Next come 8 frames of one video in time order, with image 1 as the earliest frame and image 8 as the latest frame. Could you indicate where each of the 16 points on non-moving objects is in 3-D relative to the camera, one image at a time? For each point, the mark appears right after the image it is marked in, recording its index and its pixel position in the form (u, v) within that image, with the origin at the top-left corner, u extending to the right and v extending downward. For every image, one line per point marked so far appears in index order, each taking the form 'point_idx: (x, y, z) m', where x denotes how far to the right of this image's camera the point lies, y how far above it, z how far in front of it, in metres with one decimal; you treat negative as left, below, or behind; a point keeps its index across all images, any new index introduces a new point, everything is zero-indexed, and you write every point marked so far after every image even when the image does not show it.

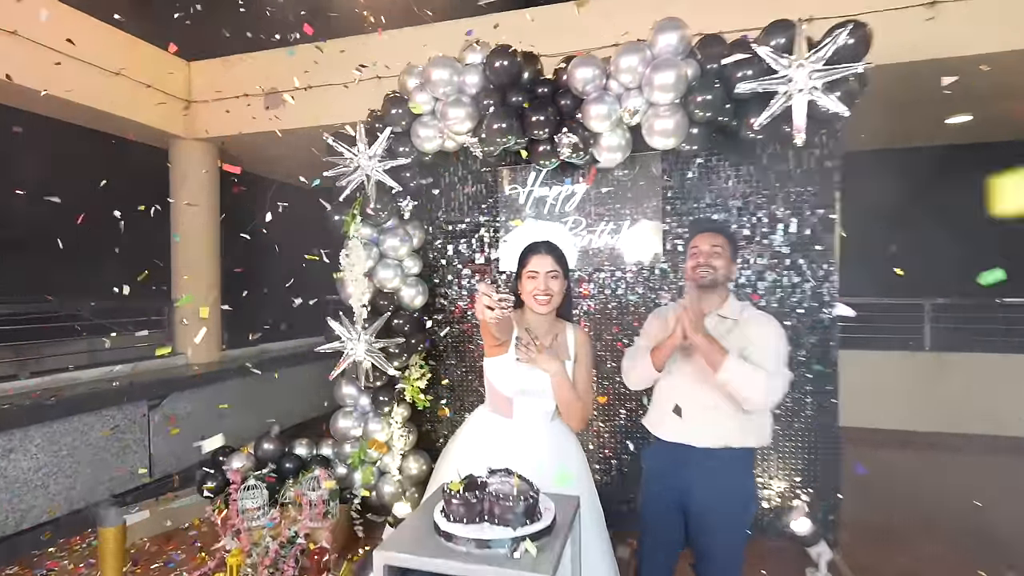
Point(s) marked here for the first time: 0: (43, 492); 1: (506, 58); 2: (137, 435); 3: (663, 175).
0: (-2.7, -1.2, +3.0) m
1: (0.0, +1.1, +2.5) m
2: (-2.6, -1.0, +3.5) m
3: (+0.8, +0.6, +2.7) m
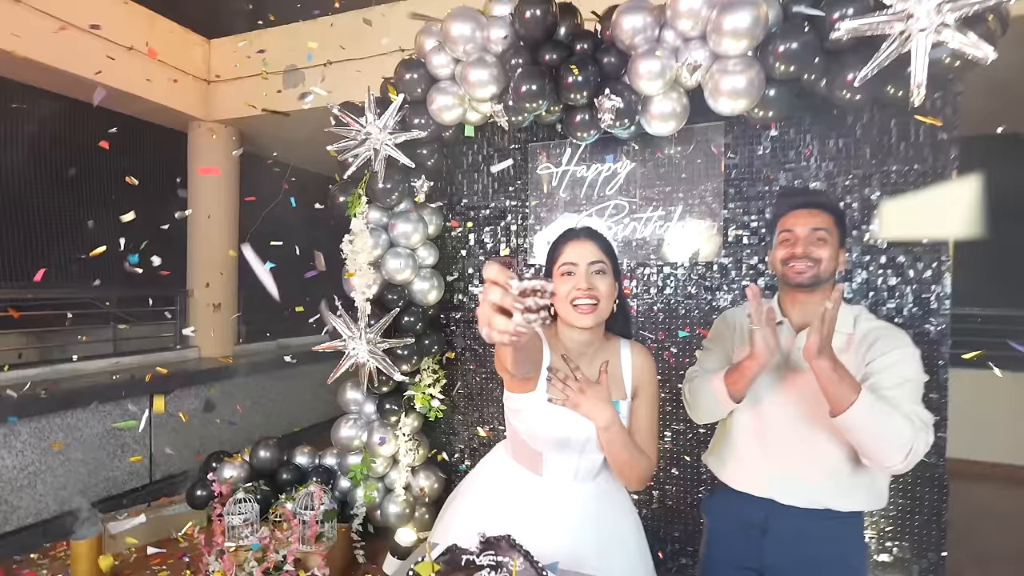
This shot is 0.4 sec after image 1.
0: (-2.6, -1.1, +2.8) m
1: (+0.1, +1.1, +2.1) m
2: (-2.4, -0.9, +3.3) m
3: (+0.9, +0.6, +2.3) m
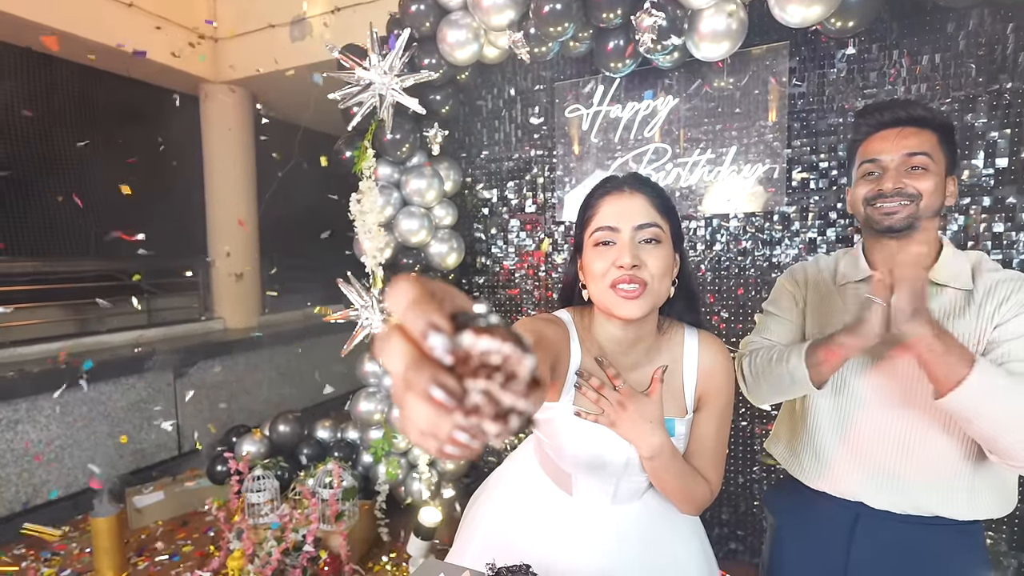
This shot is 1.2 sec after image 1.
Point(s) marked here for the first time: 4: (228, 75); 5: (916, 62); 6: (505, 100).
0: (-2.4, -1.0, +2.8) m
1: (+0.2, +1.3, +1.7) m
2: (-2.2, -0.7, +3.2) m
3: (+1.0, +0.8, +1.9) m
4: (-2.2, +1.6, +4.0) m
5: (+1.4, +0.8, +1.8) m
6: (0.0, +0.9, +2.4) m
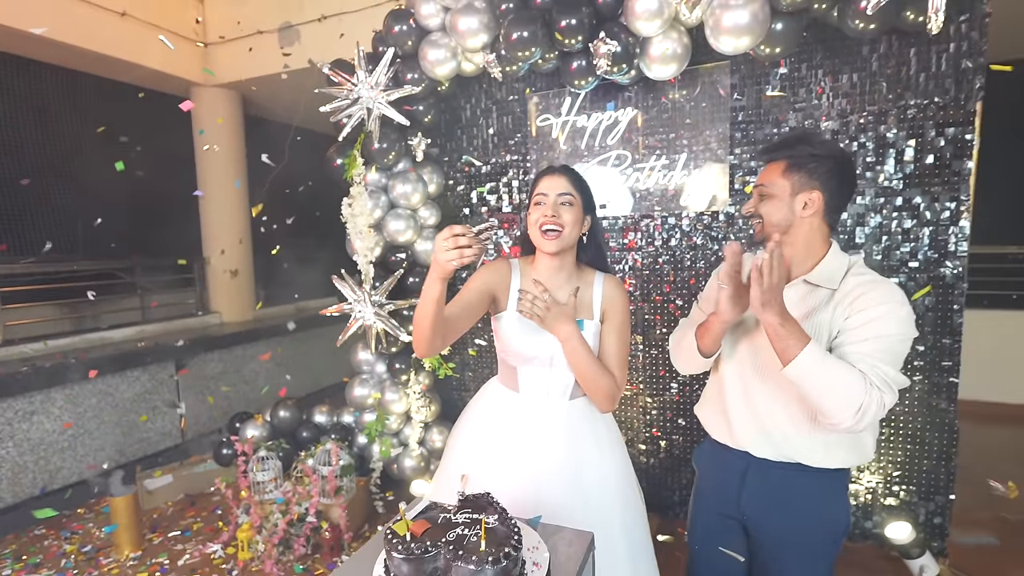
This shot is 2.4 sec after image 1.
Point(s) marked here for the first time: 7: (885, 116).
0: (-2.5, -1.0, +3.0) m
1: (+0.1, +1.3, +2.0) m
2: (-2.3, -0.7, +3.4) m
3: (+0.9, +0.8, +2.2) m
4: (-2.4, +1.7, +4.1) m
5: (+1.3, +0.8, +2.0) m
6: (-0.2, +0.9, +2.6) m
7: (+1.4, +0.7, +2.0) m
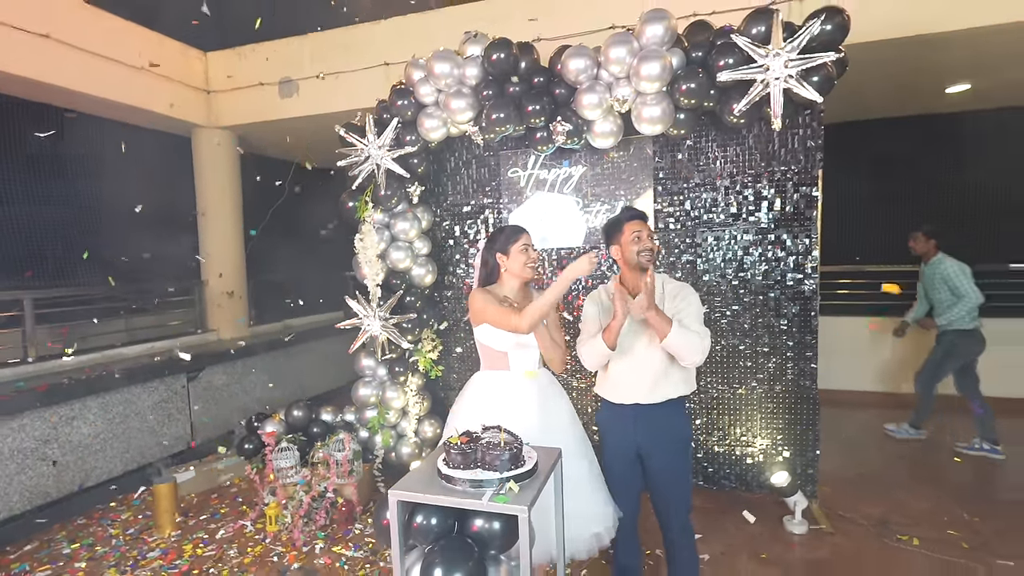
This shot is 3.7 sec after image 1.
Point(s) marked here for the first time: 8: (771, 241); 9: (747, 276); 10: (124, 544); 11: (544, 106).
0: (-2.7, -1.1, +3.4) m
1: (0.0, +1.2, +2.6) m
2: (-2.5, -0.9, +3.9) m
3: (+0.8, +0.7, +2.9) m
4: (-2.6, +1.5, +4.6) m
5: (+1.2, +0.7, +2.8) m
6: (-0.3, +0.8, +3.3) m
7: (+1.3, +0.6, +2.7) m
8: (+1.4, +0.3, +2.8) m
9: (+1.3, +0.1, +2.8) m
10: (-2.1, -1.4, +2.8) m
11: (+0.2, +0.9, +2.7) m
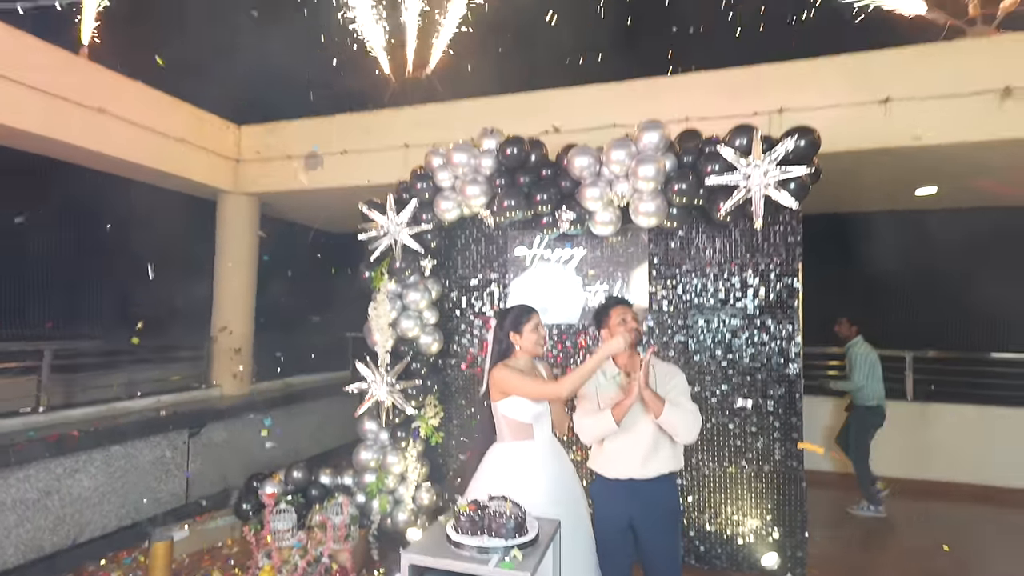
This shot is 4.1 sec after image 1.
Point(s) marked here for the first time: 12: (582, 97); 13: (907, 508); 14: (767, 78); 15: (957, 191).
0: (-2.7, -1.5, +3.4) m
1: (0.0, +0.8, +3.0) m
2: (-2.5, -1.3, +3.9) m
3: (+0.8, +0.3, +3.2) m
4: (-2.6, +0.9, +4.9) m
5: (+1.2, +0.3, +3.1) m
6: (-0.3, +0.3, +3.5) m
7: (+1.4, +0.1, +3.0) m
8: (+1.4, -0.2, +3.0) m
9: (+1.3, -0.4, +3.0) m
10: (-2.2, -1.7, +2.8) m
11: (+0.2, +0.5, +2.9) m
12: (+0.5, +1.4, +3.9) m
13: (+3.2, -1.8, +4.1) m
14: (+1.7, +1.4, +3.5) m
15: (+3.7, +0.8, +4.3) m
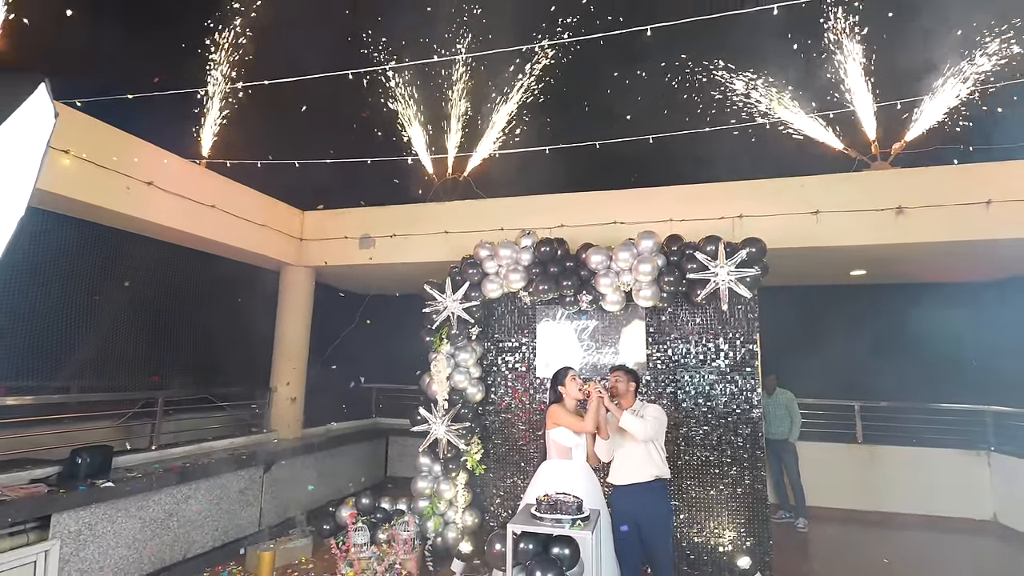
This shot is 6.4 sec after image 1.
0: (-2.5, -2.0, +4.1) m
1: (+0.3, +0.3, +4.0) m
2: (-2.3, -1.9, +4.7) m
3: (+1.1, -0.2, +4.2) m
4: (-2.4, +0.3, +5.9) m
5: (+1.5, -0.2, +4.1) m
6: (0.0, -0.2, +4.5) m
7: (+1.6, -0.4, +4.0) m
8: (+1.7, -0.7, +4.0) m
9: (+1.6, -0.9, +4.0) m
10: (-1.9, -2.2, +3.6) m
11: (+0.5, 0.0, +4.0) m
12: (+0.7, +0.9, +5.0) m
13: (+3.4, -2.4, +5.0) m
14: (+2.0, +0.9, +4.6) m
15: (+3.9, +0.2, +5.5) m
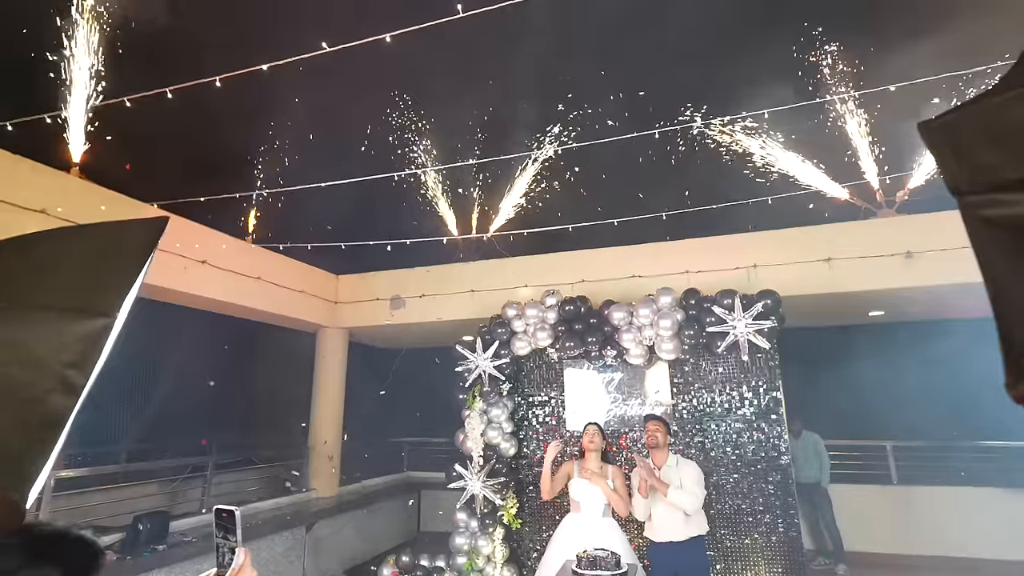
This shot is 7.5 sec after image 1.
0: (-2.2, -2.5, +4.3) m
1: (+0.5, -0.1, +4.3) m
2: (-2.0, -2.5, +4.8) m
3: (+1.3, -0.7, +4.4) m
4: (-2.1, -0.4, +6.2) m
5: (+1.7, -0.6, +4.2) m
6: (+0.2, -0.7, +4.7) m
7: (+1.9, -0.8, +4.2) m
8: (+1.9, -1.1, +4.1) m
9: (+1.8, -1.3, +4.1) m
10: (-1.6, -2.7, +3.7) m
11: (+0.7, -0.4, +4.2) m
12: (+1.0, +0.3, +5.2) m
13: (+3.7, -2.8, +4.9) m
14: (+2.2, +0.4, +4.8) m
15: (+4.2, -0.3, +5.6) m
